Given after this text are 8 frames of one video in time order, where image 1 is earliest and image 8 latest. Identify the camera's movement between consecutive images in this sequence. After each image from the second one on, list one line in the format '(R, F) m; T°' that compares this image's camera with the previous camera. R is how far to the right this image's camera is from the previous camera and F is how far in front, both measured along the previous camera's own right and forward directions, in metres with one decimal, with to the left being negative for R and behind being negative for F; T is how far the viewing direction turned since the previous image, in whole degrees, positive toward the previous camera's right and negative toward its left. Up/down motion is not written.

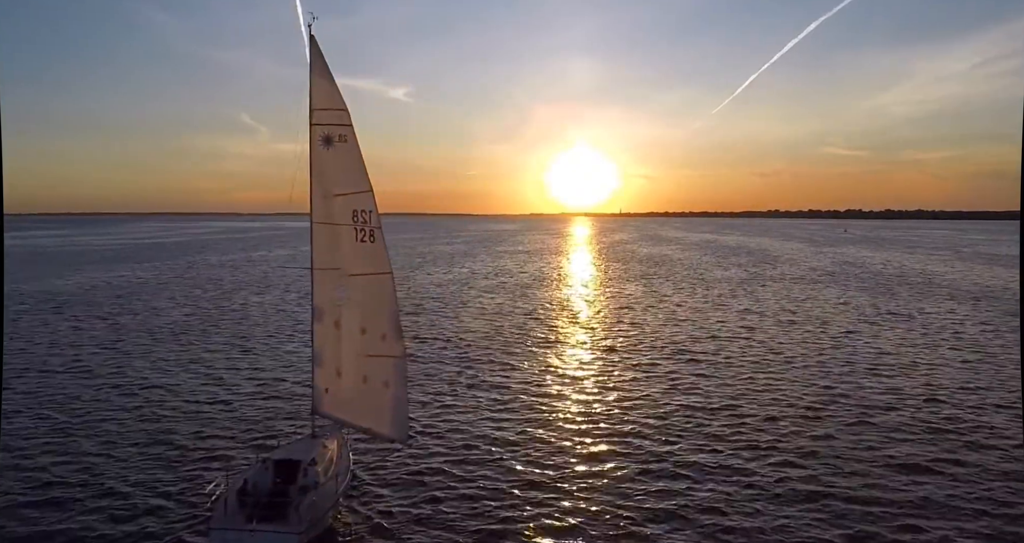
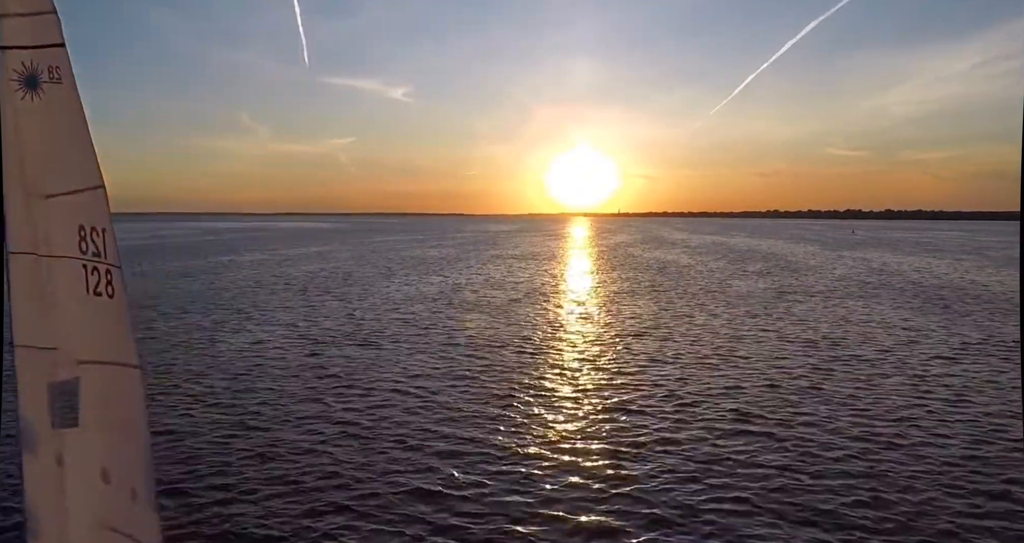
(+0.8, +6.5) m; 0°
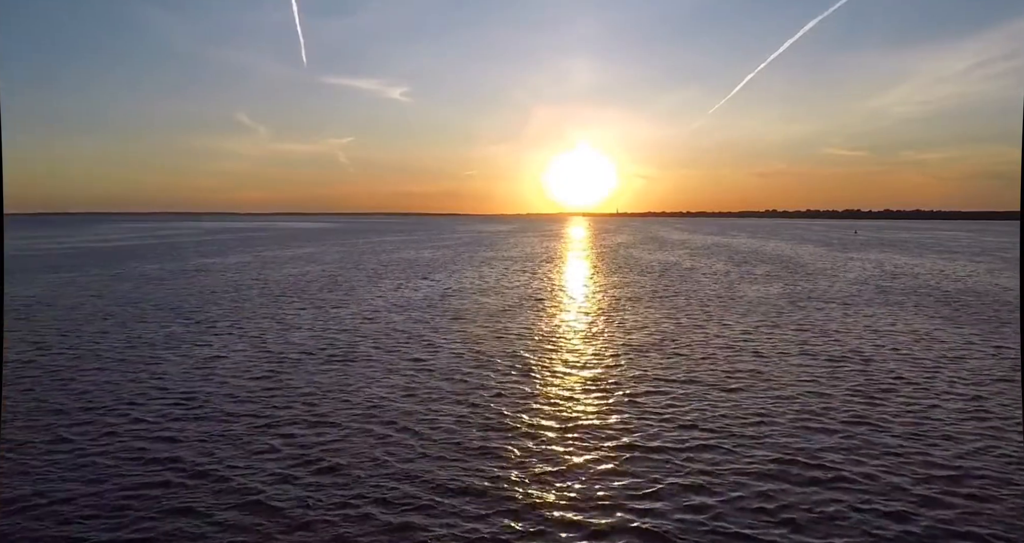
(+0.3, +2.9) m; 0°
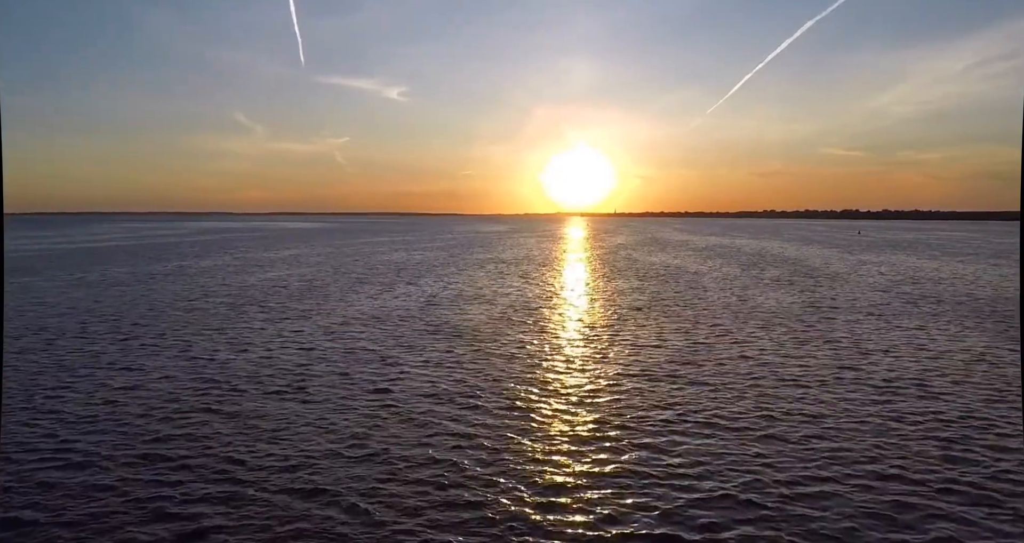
(+0.3, +3.8) m; 0°
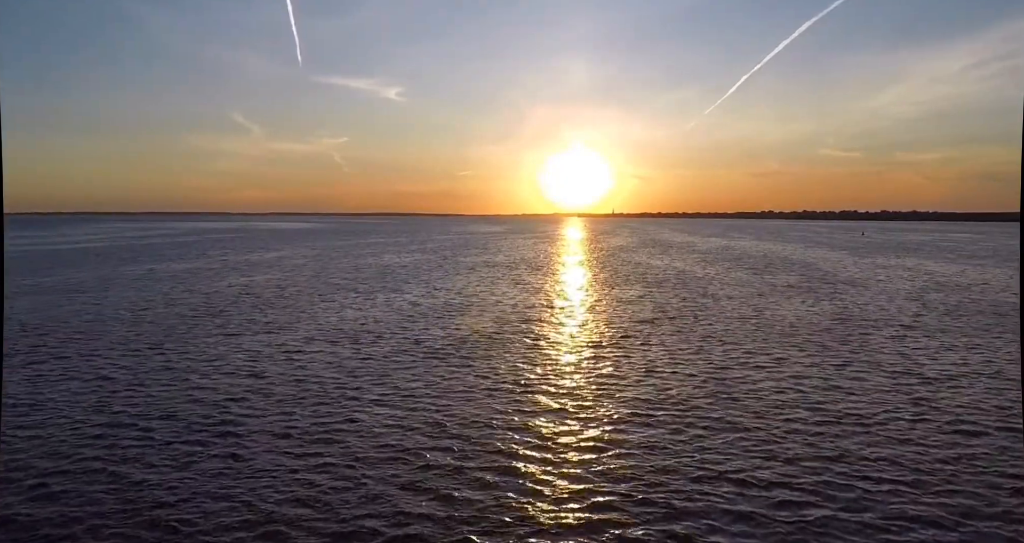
(+0.4, +3.9) m; 0°
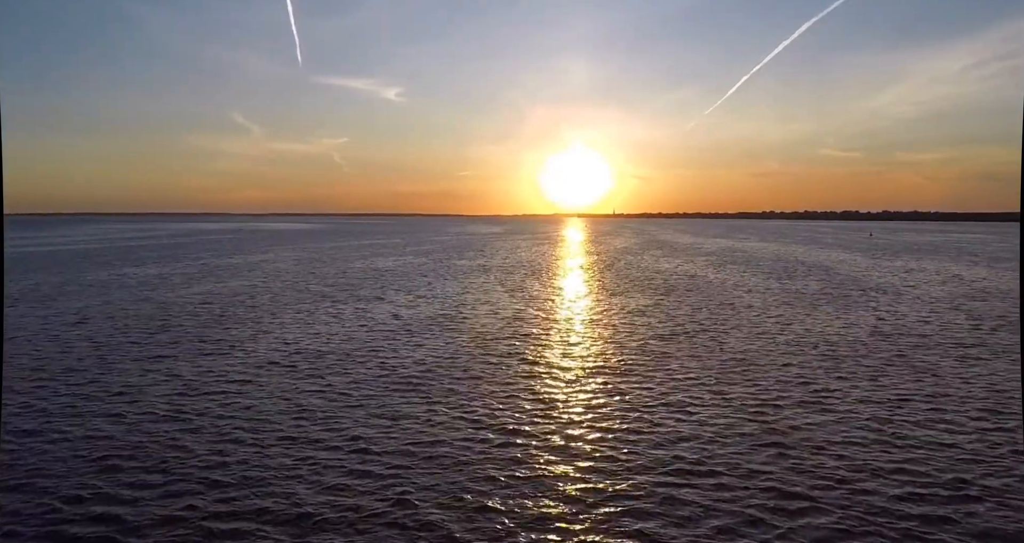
(+0.2, +4.2) m; 0°
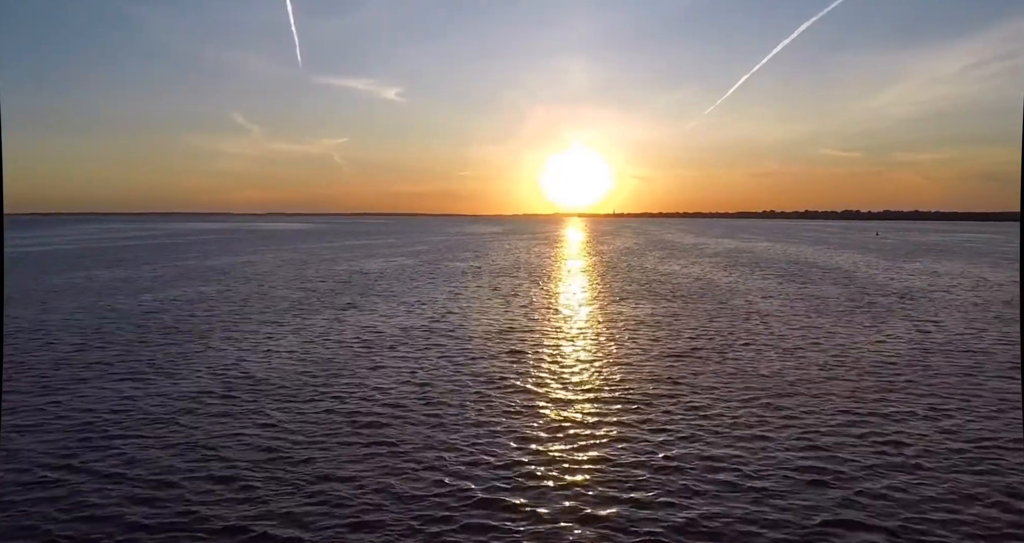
(+0.3, +3.9) m; 0°
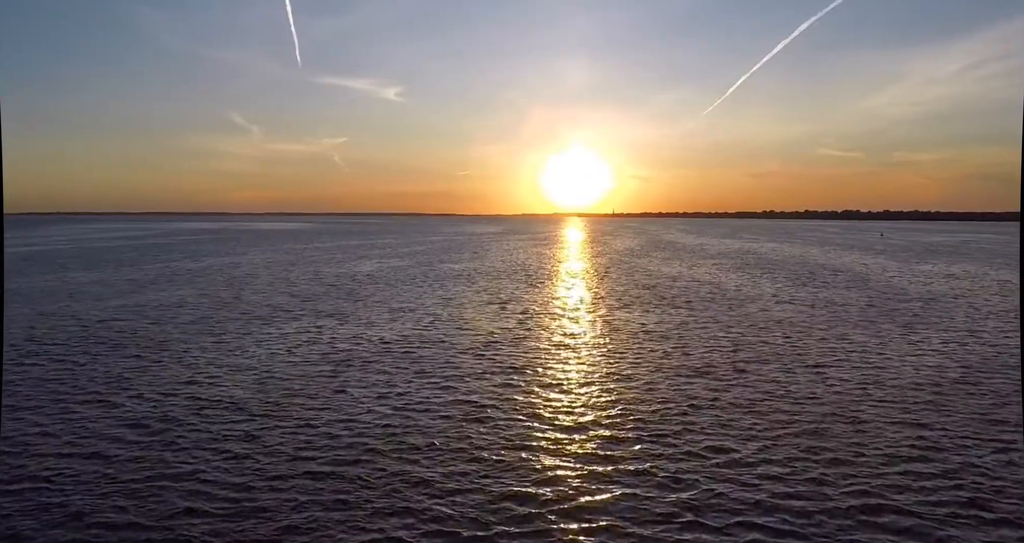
(+0.1, +2.7) m; 0°
